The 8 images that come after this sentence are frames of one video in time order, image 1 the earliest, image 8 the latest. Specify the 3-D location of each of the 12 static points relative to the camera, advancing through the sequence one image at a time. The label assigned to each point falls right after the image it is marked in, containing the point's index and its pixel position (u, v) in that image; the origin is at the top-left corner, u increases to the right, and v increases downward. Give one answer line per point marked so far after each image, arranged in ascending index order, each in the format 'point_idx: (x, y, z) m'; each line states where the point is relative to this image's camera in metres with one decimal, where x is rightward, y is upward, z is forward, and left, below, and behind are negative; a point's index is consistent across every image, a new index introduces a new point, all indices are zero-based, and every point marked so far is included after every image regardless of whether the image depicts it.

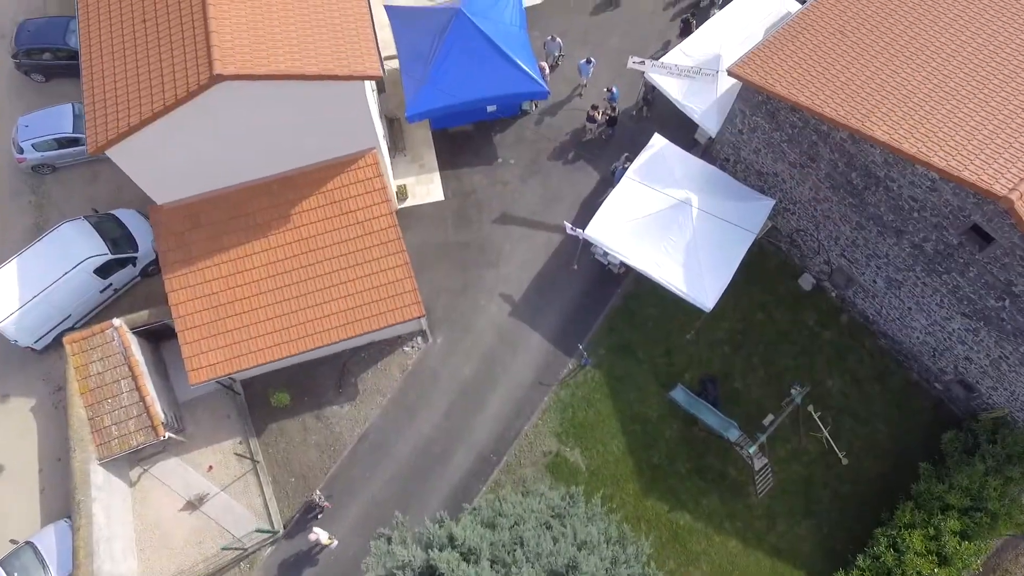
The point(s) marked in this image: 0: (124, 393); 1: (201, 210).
0: (-14.4, -3.8, +13.8) m
1: (-11.8, +3.1, +14.1) m
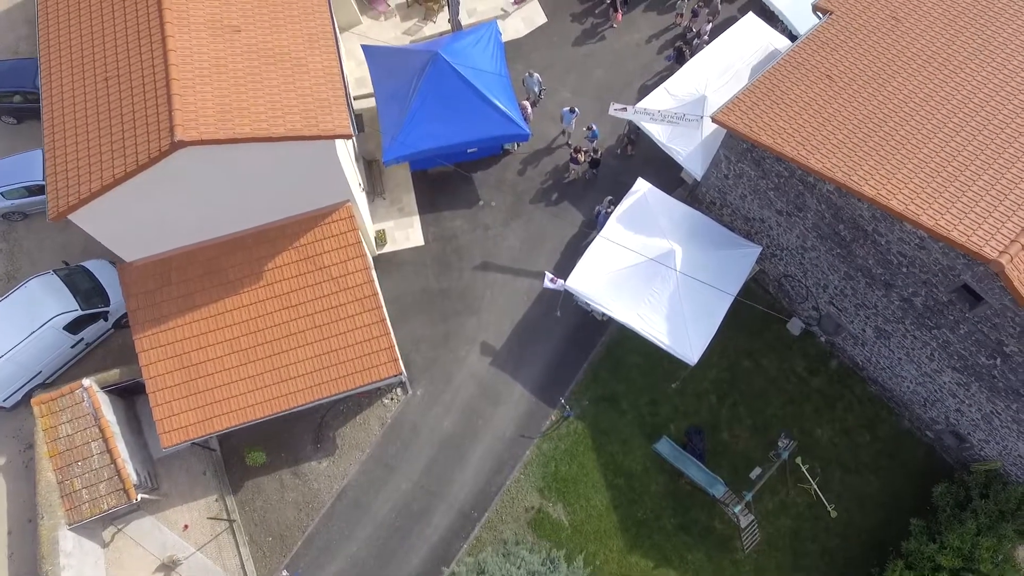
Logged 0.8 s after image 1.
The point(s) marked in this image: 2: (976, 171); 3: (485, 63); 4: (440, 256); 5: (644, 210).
0: (-15.2, -6.1, +13.4) m
1: (-12.6, +0.9, +13.7) m
2: (+14.8, +3.7, +11.8) m
3: (-1.2, +9.7, +16.2) m
4: (-3.2, +1.4, +16.5) m
5: (+5.4, +3.2, +15.0) m
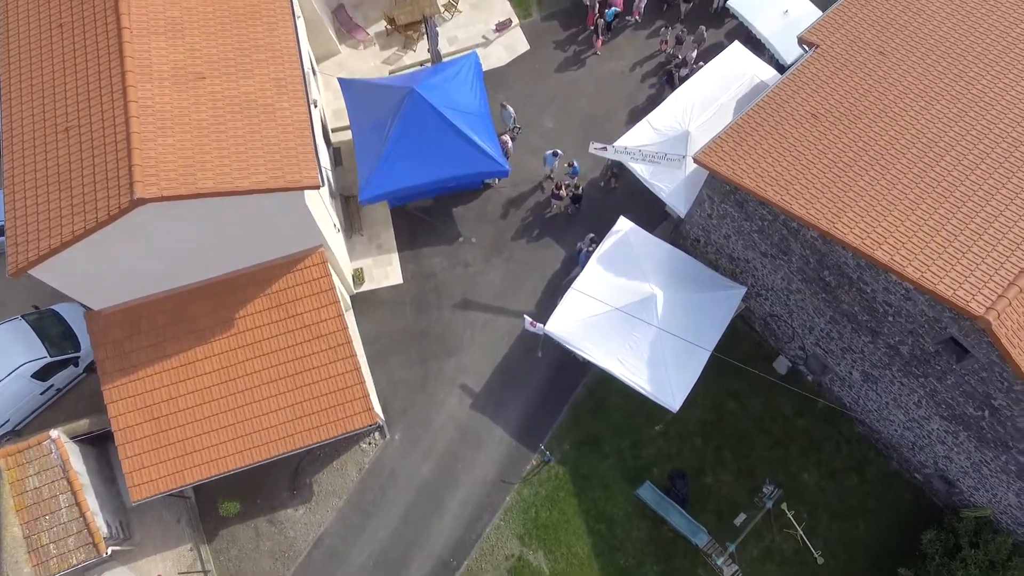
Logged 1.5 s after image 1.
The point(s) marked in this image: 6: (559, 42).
0: (-16.0, -7.9, +13.1) m
1: (-13.5, -0.9, +13.4) m
2: (+14.0, +2.1, +11.4) m
3: (-2.1, +8.0, +15.8) m
4: (-4.1, -0.3, +16.2) m
5: (+4.5, +1.5, +14.7) m
6: (+2.4, +12.5, +18.8) m
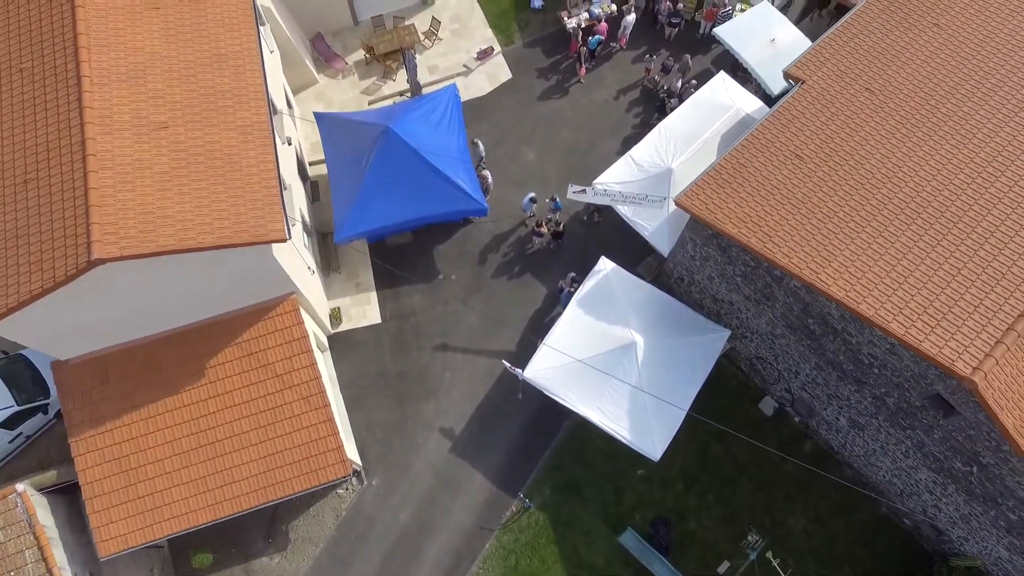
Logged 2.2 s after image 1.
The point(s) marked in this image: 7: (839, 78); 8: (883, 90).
0: (-16.8, -9.6, +12.9) m
1: (-14.3, -2.7, +13.1) m
2: (+13.1, +0.4, +11.0) m
3: (-3.0, +6.3, +15.4) m
4: (-4.9, -2.0, +15.9) m
5: (+3.7, -0.2, +14.3) m
6: (+1.5, +10.9, +18.3) m
7: (+12.5, +8.0, +14.1) m
8: (+13.8, +7.3, +13.7) m
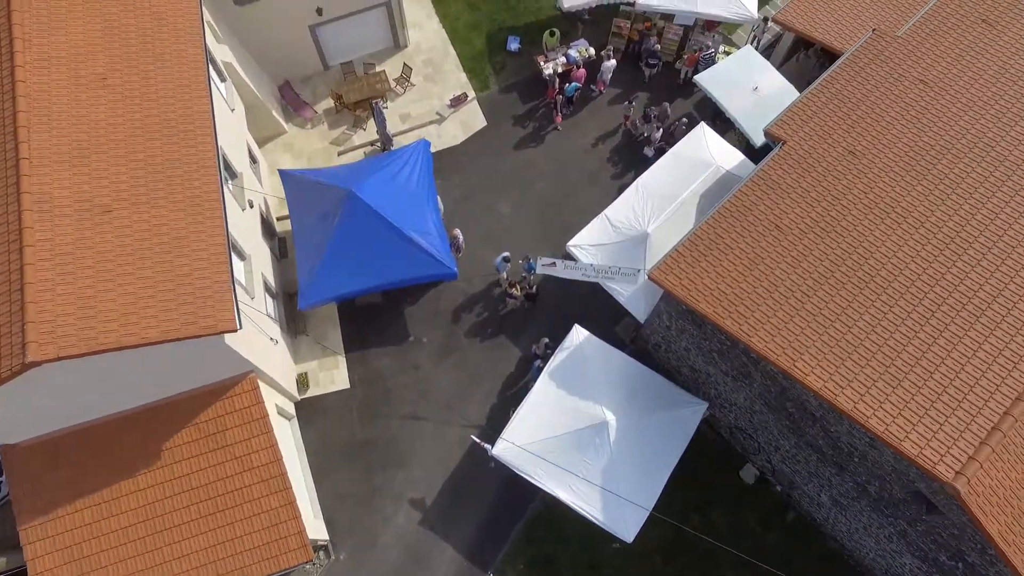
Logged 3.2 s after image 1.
0: (-17.9, -12.4, +12.5) m
1: (-15.4, -5.4, +12.6) m
2: (+11.9, -2.2, +10.5) m
3: (-4.2, +3.7, +14.9) m
4: (-6.1, -4.7, +15.4) m
5: (+2.5, -2.8, +13.8) m
6: (+0.3, +8.2, +17.7) m
7: (+11.3, +5.4, +13.5) m
8: (+12.6, +4.7, +13.0) m
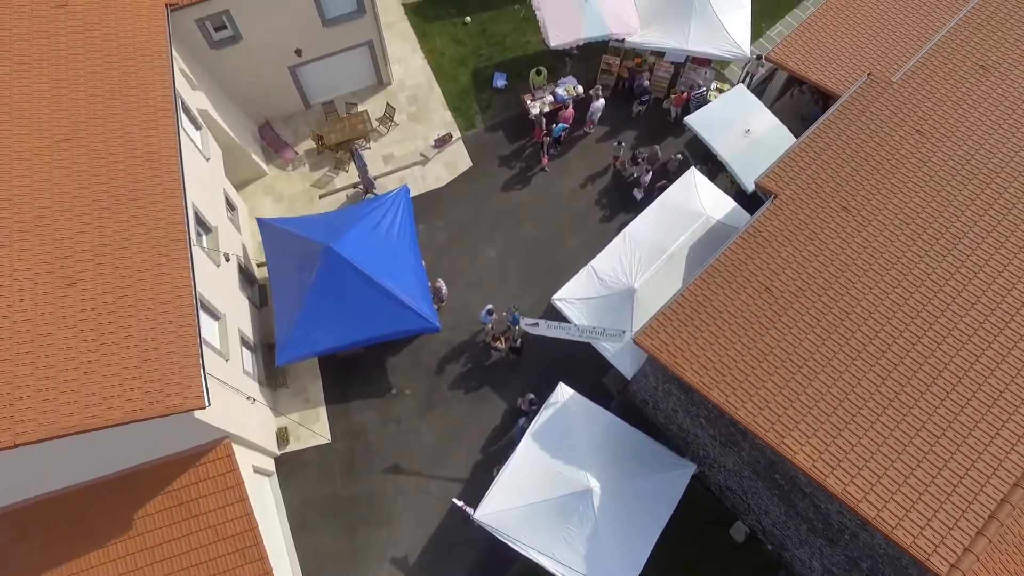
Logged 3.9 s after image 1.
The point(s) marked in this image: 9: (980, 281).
0: (-18.6, -14.6, +12.2) m
1: (-16.1, -7.6, +12.3) m
2: (+11.3, -4.3, +10.0) m
3: (-4.8, +1.5, +14.4) m
4: (-6.7, -6.8, +15.0) m
5: (+1.9, -5.0, +13.4) m
6: (-0.4, +6.1, +17.3) m
7: (+10.7, +3.3, +13.0) m
8: (+11.9, +2.6, +12.6) m
9: (+14.5, +0.2, +11.4) m
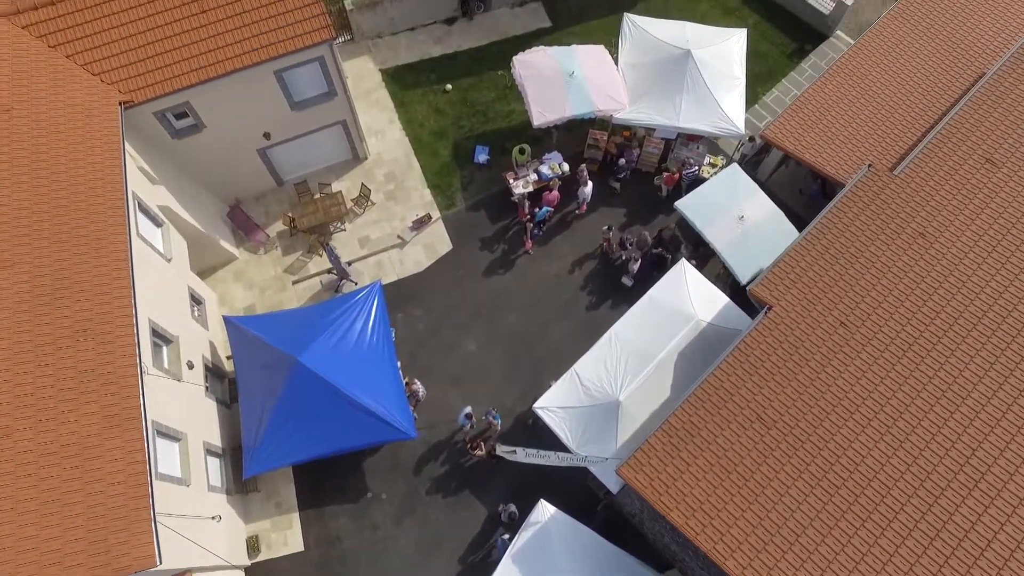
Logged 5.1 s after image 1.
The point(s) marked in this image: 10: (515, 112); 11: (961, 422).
0: (-19.3, -18.7, +11.6) m
1: (-16.8, -11.7, +11.7) m
2: (+10.5, -8.3, +9.3) m
3: (-5.6, -2.5, +13.7) m
4: (-7.4, -10.8, +14.3) m
5: (+1.1, -8.9, +12.7) m
6: (-1.2, +2.2, +16.4) m
7: (+9.9, -0.7, +12.2) m
8: (+11.1, -1.3, +11.8) m
9: (+13.8, -3.7, +10.6) m
10: (+0.2, +8.4, +17.6) m
11: (+13.0, -3.9, +10.6) m
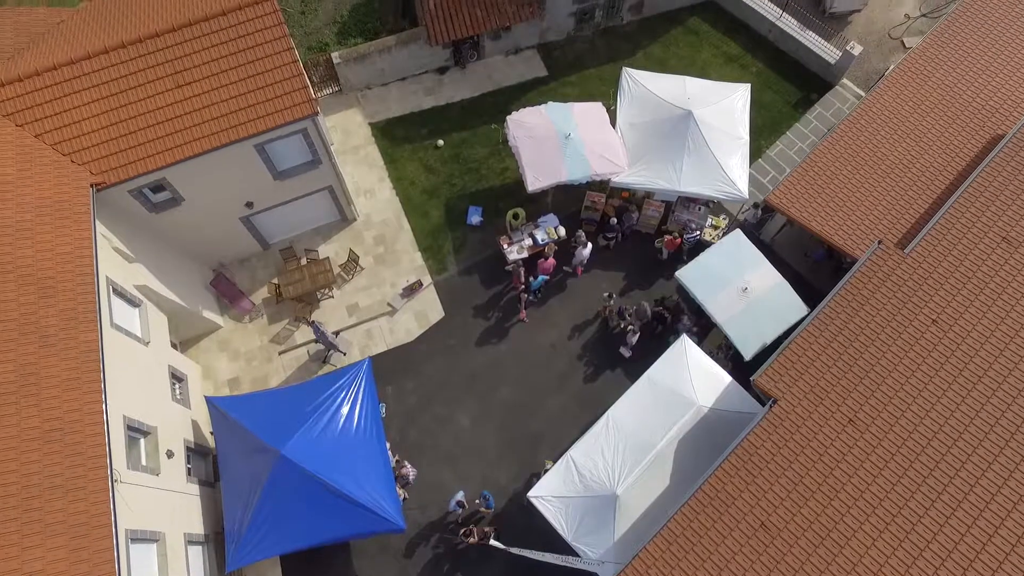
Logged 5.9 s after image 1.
0: (-19.5, -21.7, +11.2) m
1: (-17.0, -14.7, +11.2) m
2: (+10.3, -11.2, +8.8) m
3: (-5.8, -5.5, +13.1) m
4: (-7.7, -13.8, +13.9) m
5: (+0.9, -11.9, +12.2) m
6: (-1.4, -0.8, +15.8) m
7: (+9.6, -3.6, +11.6) m
8: (+10.9, -4.3, +11.2) m
9: (+13.5, -6.7, +10.0) m
10: (-0.1, +5.5, +17.0) m
11: (+12.7, -6.8, +10.0) m
